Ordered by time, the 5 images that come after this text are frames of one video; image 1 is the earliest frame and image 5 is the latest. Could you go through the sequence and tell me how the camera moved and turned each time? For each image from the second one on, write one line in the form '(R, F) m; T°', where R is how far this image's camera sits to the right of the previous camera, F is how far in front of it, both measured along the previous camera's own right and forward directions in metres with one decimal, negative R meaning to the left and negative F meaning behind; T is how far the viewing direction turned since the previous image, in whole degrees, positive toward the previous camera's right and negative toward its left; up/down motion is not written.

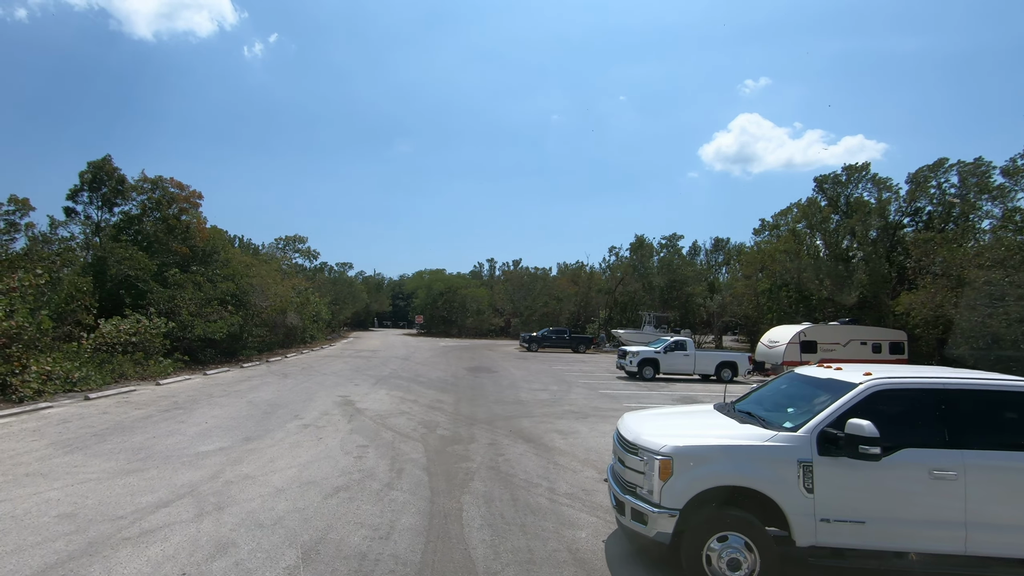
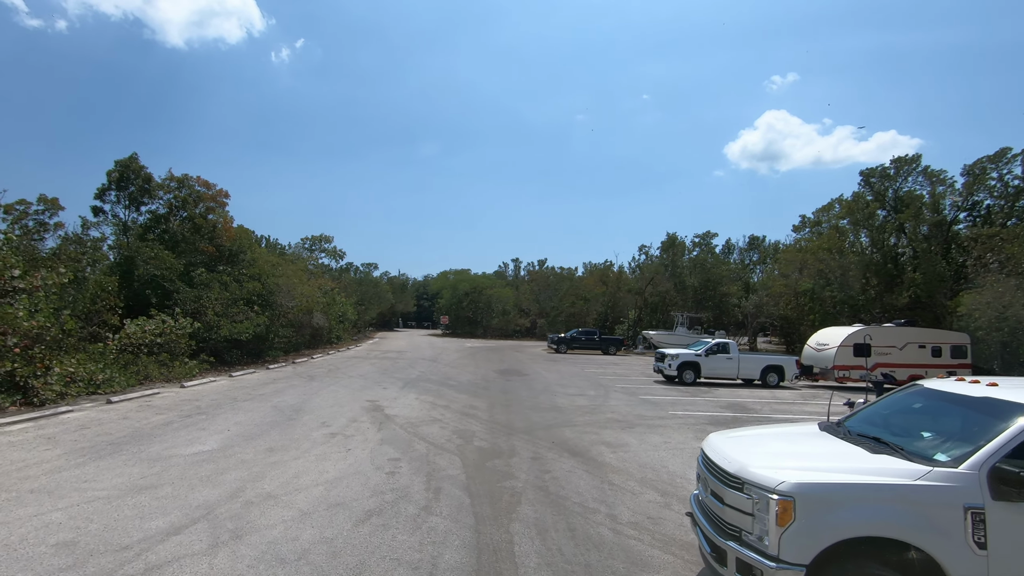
(-0.3, +0.8) m; -2°
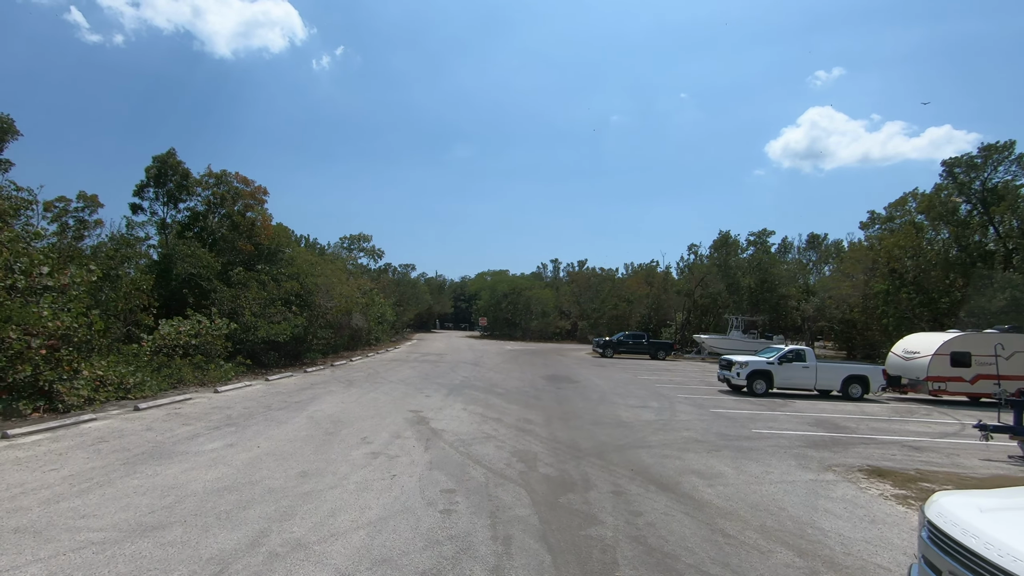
(-0.5, +1.4) m; -4°
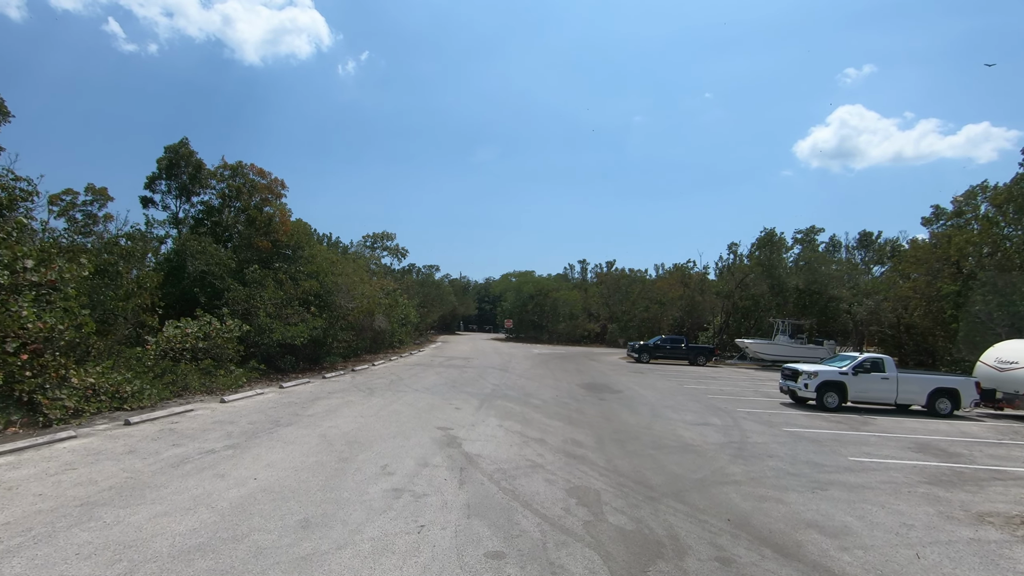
(-0.4, +1.7) m; -2°
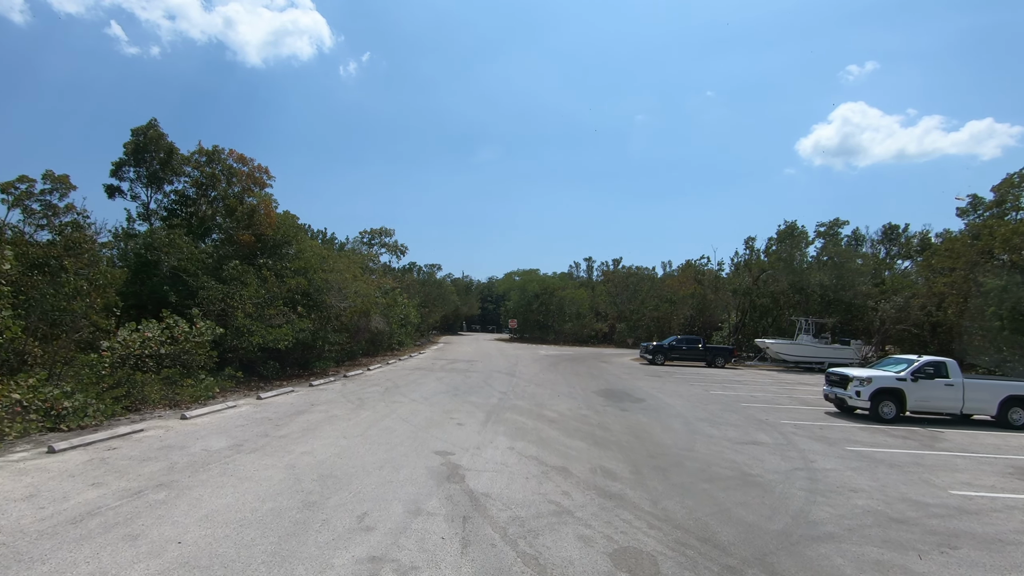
(-0.2, +1.9) m; 0°
